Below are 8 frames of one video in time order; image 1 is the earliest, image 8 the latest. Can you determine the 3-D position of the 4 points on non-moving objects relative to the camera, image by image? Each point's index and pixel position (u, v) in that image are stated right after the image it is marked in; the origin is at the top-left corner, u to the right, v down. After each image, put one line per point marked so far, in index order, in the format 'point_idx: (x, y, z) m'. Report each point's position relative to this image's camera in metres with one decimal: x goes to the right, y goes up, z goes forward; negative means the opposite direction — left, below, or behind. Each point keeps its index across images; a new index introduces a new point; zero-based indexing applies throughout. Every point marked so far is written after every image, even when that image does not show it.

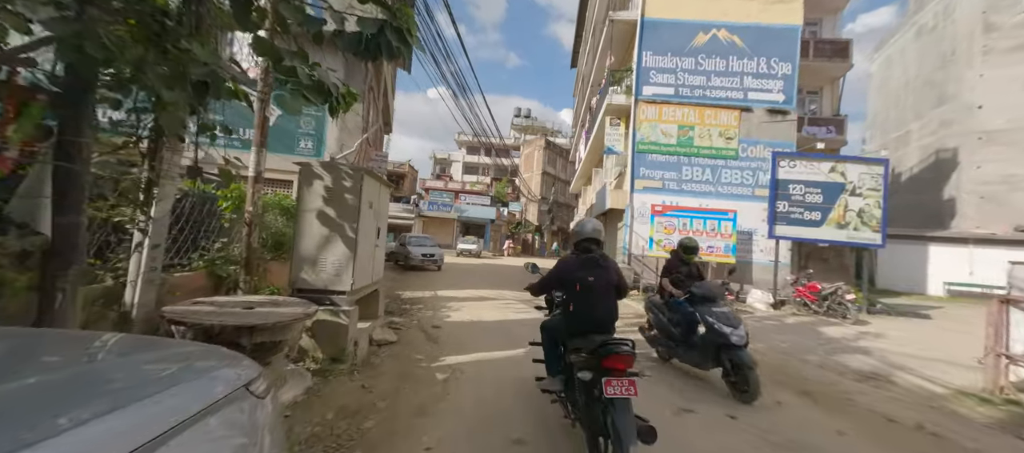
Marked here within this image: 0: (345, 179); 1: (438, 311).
0: (-2.0, +0.6, +4.6) m
1: (-1.6, -1.8, +8.4) m
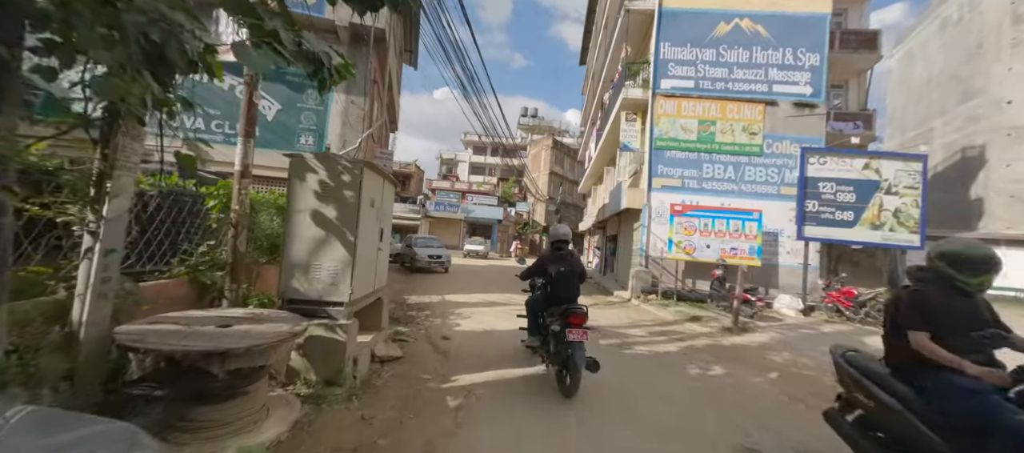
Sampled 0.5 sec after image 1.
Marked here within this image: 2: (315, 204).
0: (-1.7, +0.5, +4.0) m
1: (-1.3, -1.8, +7.8) m
2: (-2.0, +0.2, +4.0) m
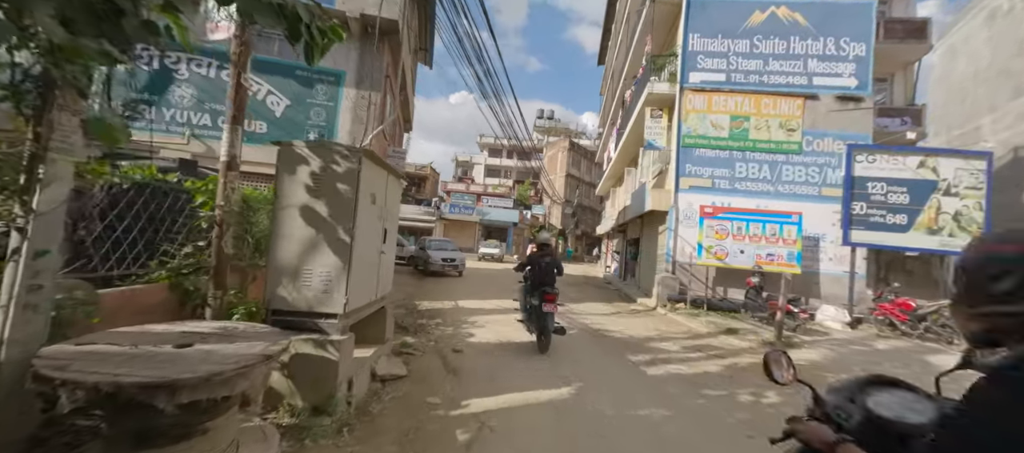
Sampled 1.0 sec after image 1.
0: (-1.5, +0.6, +3.5) m
1: (-1.0, -1.8, +7.1) m
2: (-1.8, +0.2, +3.4) m
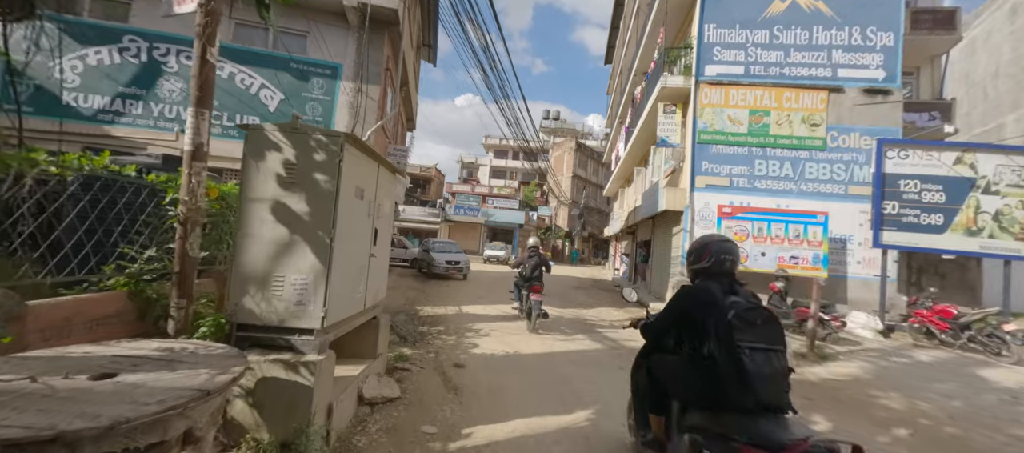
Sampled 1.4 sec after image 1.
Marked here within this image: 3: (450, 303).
0: (-1.4, +0.6, +2.9) m
1: (-0.9, -1.8, +6.6) m
2: (-1.7, +0.2, +2.9) m
3: (-1.6, -2.0, +10.2) m
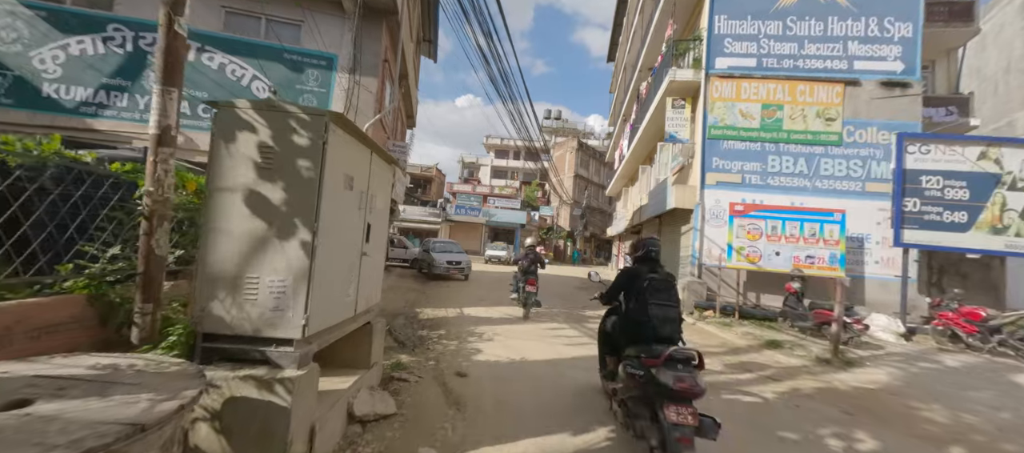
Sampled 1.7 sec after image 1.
0: (-1.4, +0.6, +2.5) m
1: (-0.8, -1.8, +6.2) m
2: (-1.7, +0.3, +2.5) m
3: (-1.5, -1.9, +9.7) m
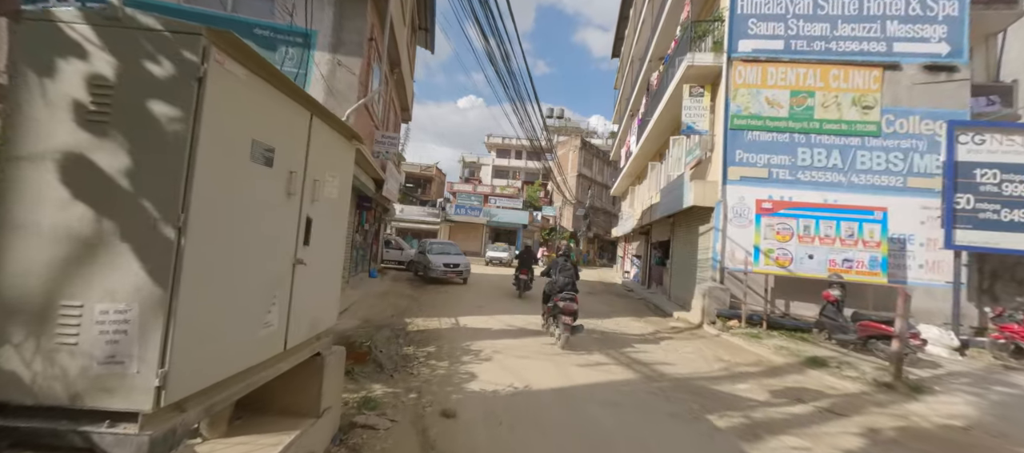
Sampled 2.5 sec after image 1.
0: (-1.4, +0.6, +1.5) m
1: (-0.8, -1.8, +5.2) m
2: (-1.6, +0.3, +1.5) m
3: (-1.5, -1.9, +8.7) m
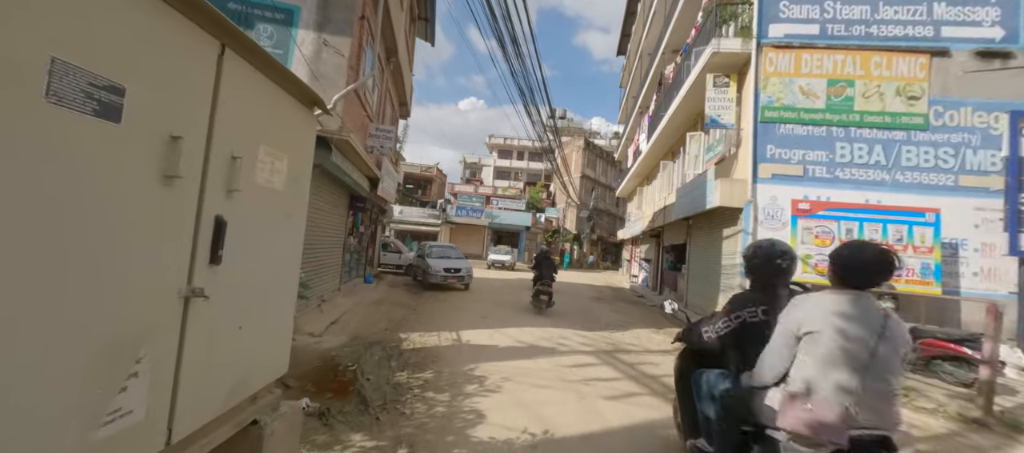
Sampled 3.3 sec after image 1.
0: (-1.2, +0.6, +0.6) m
1: (-0.6, -1.8, +4.2) m
2: (-1.5, +0.3, +0.6) m
3: (-1.3, -2.0, +7.8) m
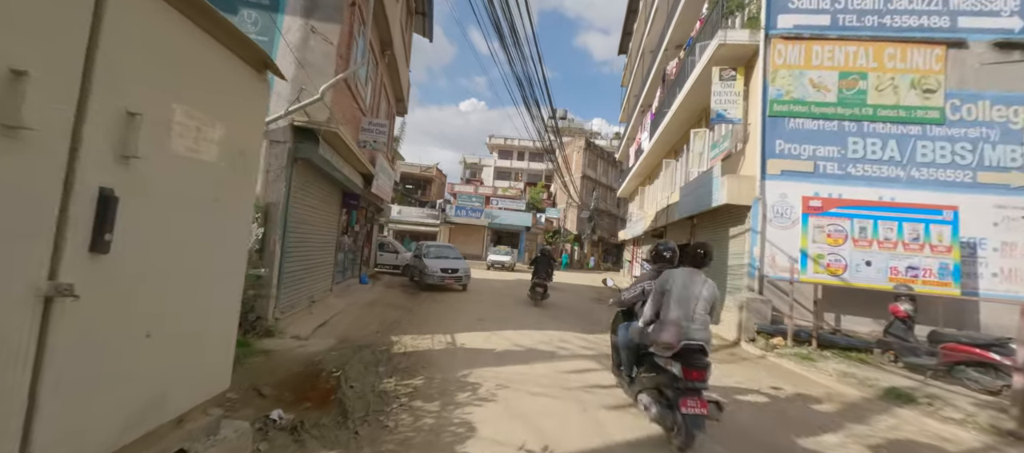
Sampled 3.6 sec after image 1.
0: (-1.3, +0.7, +0.3) m
1: (-0.7, -1.8, +3.9) m
2: (-1.5, +0.4, +0.2) m
3: (-1.4, -1.9, +7.5) m
